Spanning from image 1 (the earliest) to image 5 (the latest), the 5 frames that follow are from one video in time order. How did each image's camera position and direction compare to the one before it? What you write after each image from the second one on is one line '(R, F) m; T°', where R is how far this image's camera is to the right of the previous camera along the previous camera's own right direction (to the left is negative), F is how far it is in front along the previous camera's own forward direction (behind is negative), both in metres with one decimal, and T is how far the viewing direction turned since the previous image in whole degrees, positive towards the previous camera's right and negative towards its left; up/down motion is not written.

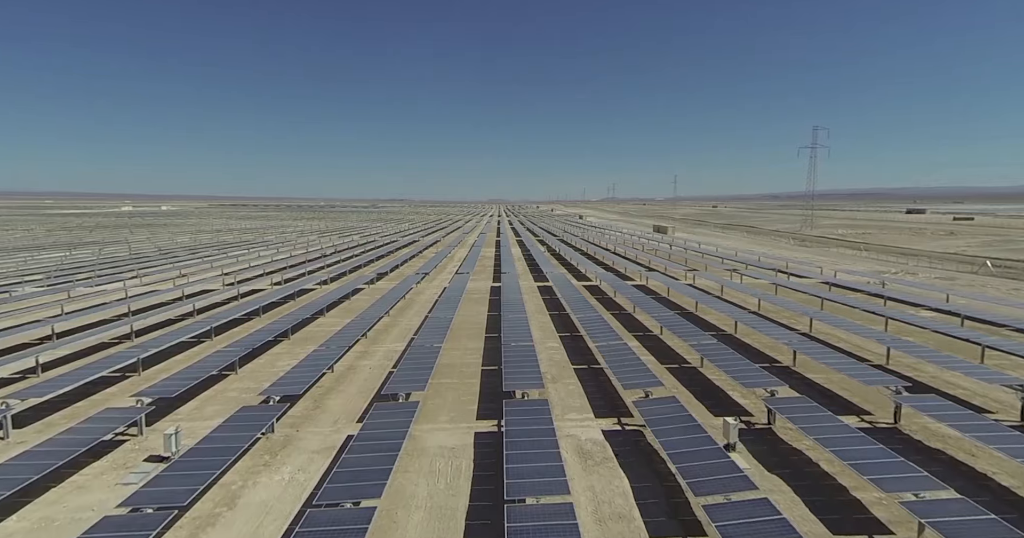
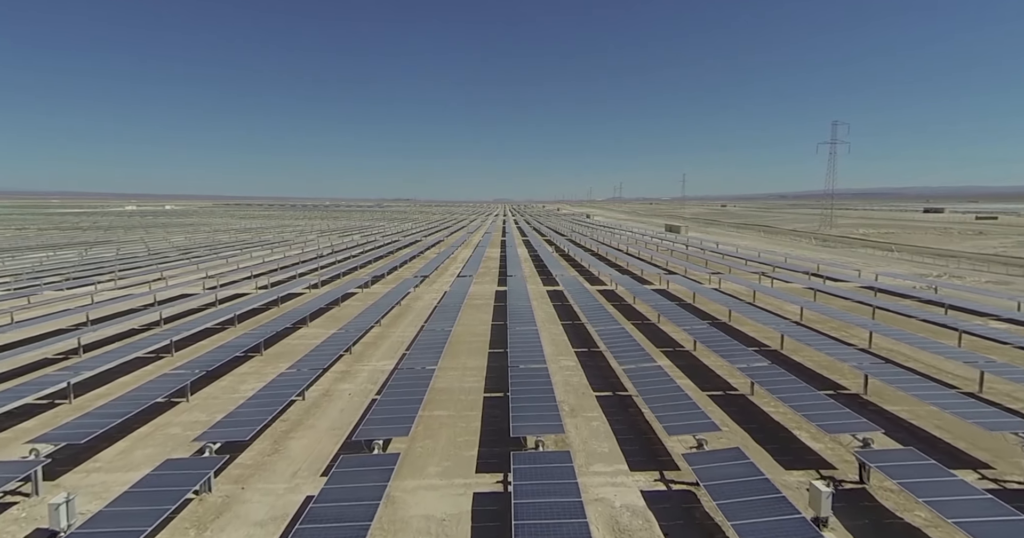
(-0.1, +3.4) m; -1°
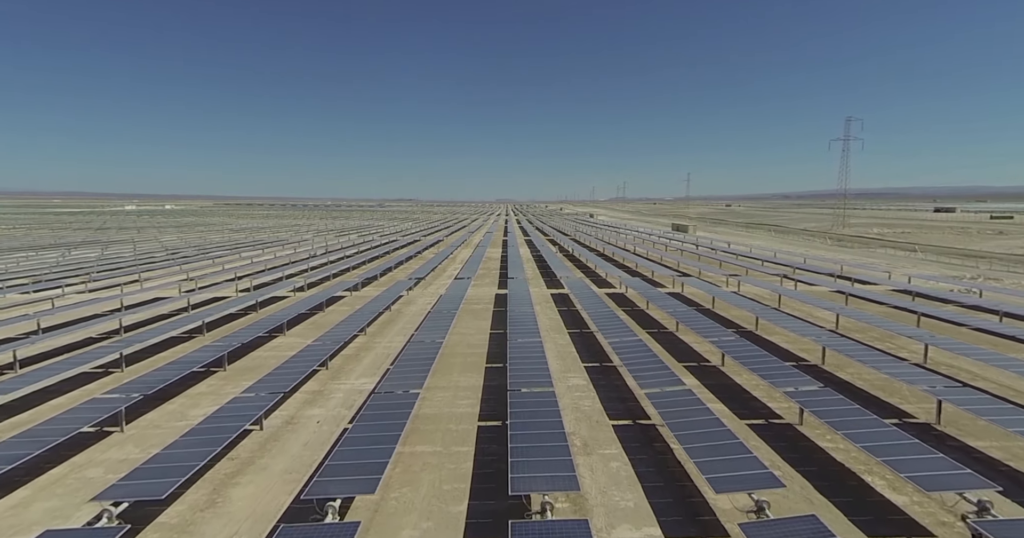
(+0.1, +2.7) m; 0°
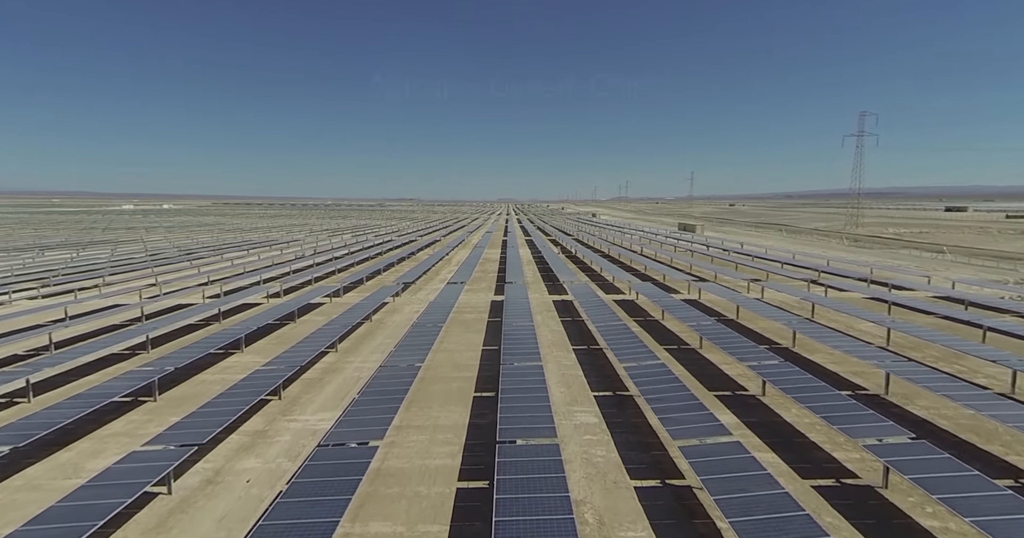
(+0.2, +3.3) m; 0°
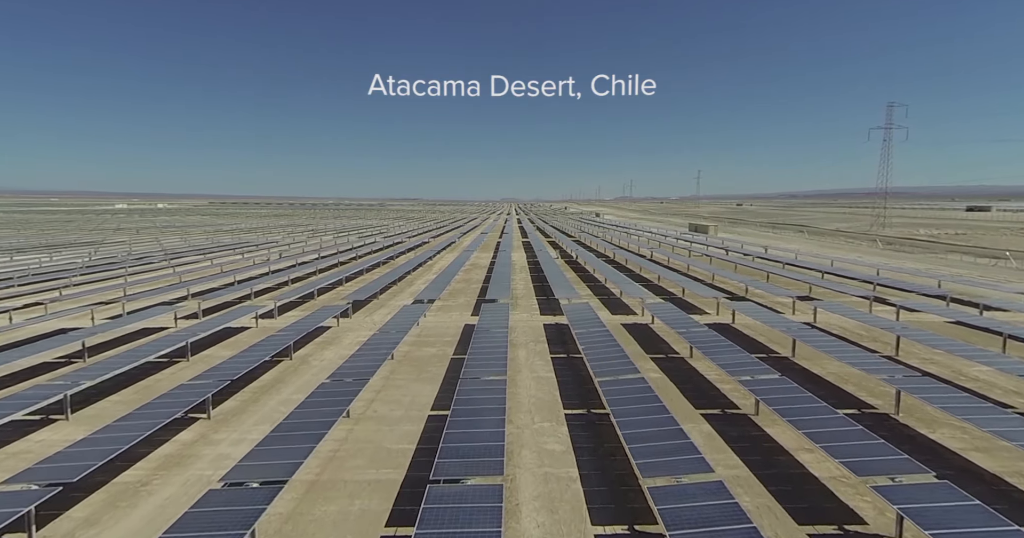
(+1.1, +6.5) m; 0°
